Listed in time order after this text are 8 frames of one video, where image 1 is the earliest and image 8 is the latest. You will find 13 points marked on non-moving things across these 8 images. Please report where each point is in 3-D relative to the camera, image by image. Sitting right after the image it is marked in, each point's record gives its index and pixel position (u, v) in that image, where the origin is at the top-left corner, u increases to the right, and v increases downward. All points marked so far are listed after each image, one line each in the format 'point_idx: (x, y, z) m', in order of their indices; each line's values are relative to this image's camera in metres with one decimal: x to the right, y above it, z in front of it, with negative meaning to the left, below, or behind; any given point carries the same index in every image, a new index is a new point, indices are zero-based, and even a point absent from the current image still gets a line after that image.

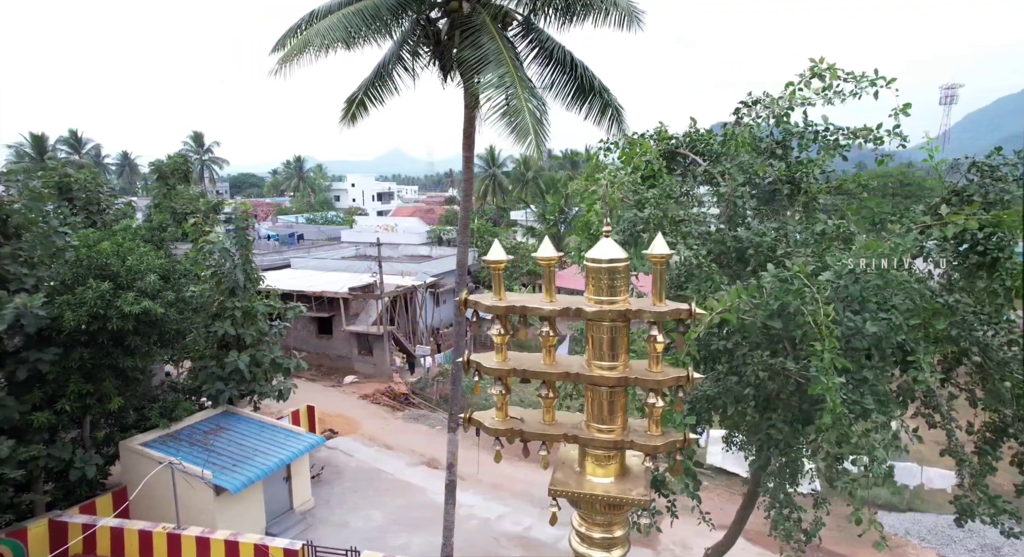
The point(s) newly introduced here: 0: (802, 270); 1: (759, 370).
0: (+1.5, 0.0, +3.2) m
1: (+1.5, -0.5, +3.5) m
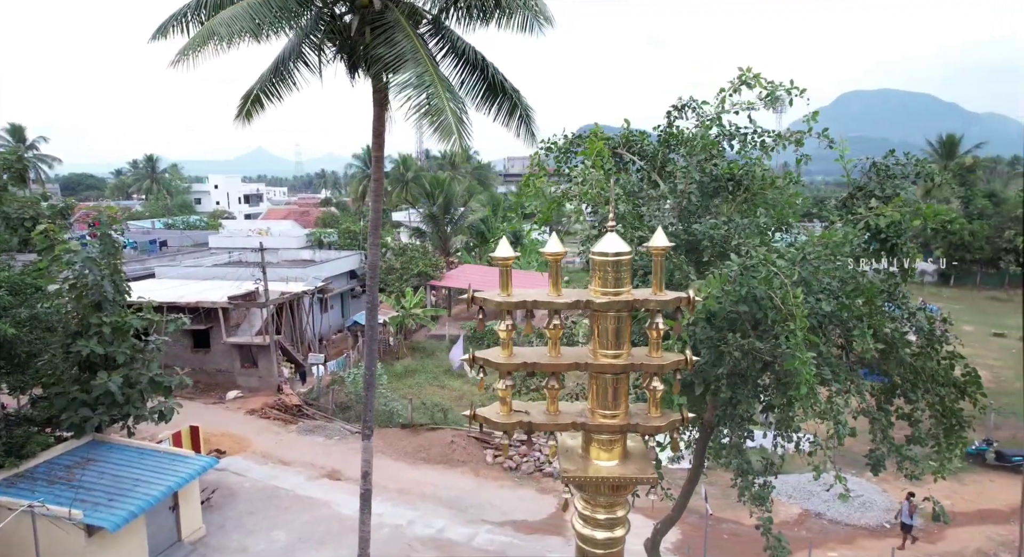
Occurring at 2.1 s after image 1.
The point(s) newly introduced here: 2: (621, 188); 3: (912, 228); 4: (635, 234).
0: (+1.5, +0.1, +3.6) m
1: (+1.4, -0.4, +3.8) m
2: (+0.8, +0.7, +4.8) m
3: (+2.8, +0.3, +4.5) m
4: (+0.9, +0.3, +4.5) m
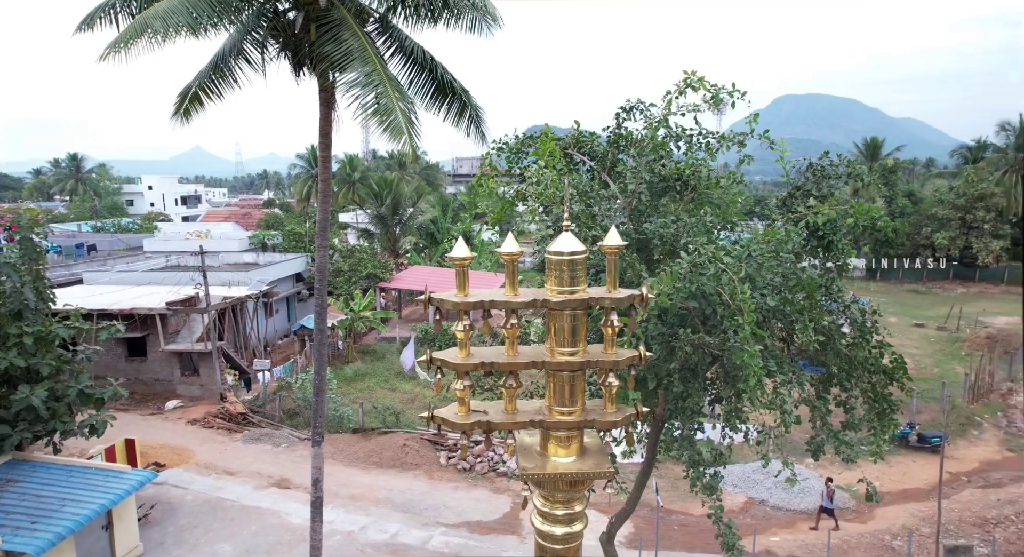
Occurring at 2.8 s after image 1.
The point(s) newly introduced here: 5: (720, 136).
0: (+1.2, +0.1, +3.7) m
1: (+1.1, -0.4, +4.0) m
2: (+0.5, +0.7, +4.8) m
3: (+2.5, +0.4, +4.7) m
4: (+0.6, +0.3, +4.6) m
5: (+1.6, +1.1, +4.9) m
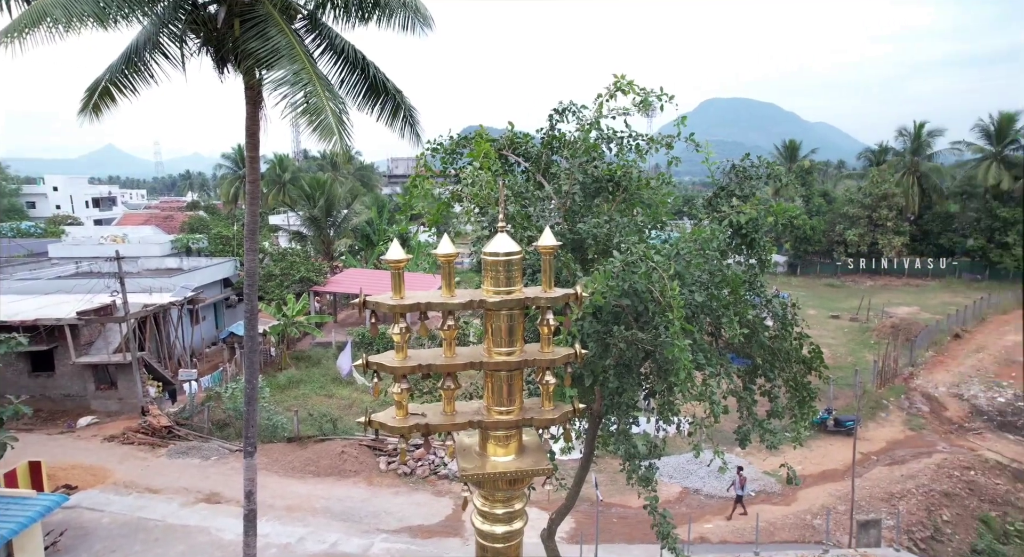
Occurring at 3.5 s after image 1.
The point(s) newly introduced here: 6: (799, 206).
0: (+0.8, +0.1, +3.8) m
1: (+0.7, -0.4, +4.1) m
2: (0.0, +0.7, +4.9) m
3: (+2.0, +0.4, +4.9) m
4: (+0.1, +0.3, +4.6) m
5: (+1.1, +1.1, +5.1) m
6: (+2.3, +0.6, +5.0) m
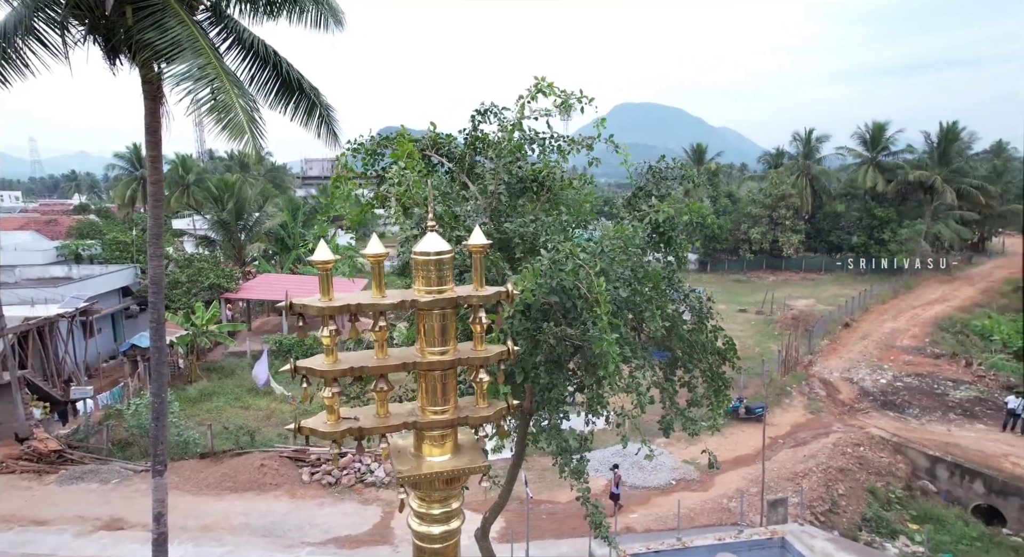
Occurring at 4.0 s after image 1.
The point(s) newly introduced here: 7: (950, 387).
0: (+0.4, +0.2, +3.9) m
1: (+0.3, -0.4, +4.1) m
2: (-0.6, +0.7, +4.9) m
3: (+1.4, +0.5, +5.2) m
4: (-0.4, +0.3, +4.6) m
5: (+0.5, +1.1, +5.2) m
6: (+1.7, +0.6, +5.3) m
7: (+11.5, -2.8, +16.3) m
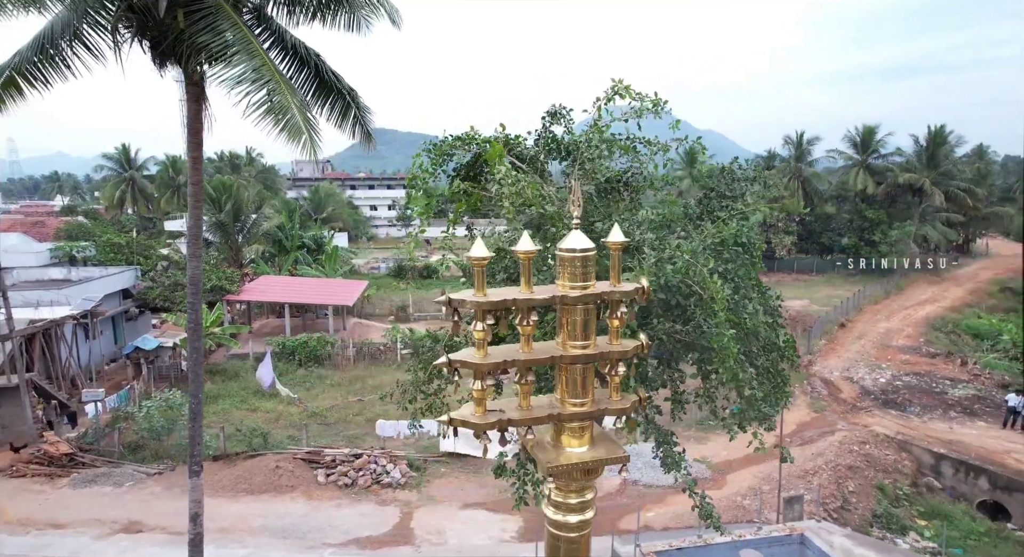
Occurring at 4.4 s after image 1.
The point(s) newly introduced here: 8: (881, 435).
0: (+1.1, +0.2, +4.1) m
1: (+0.9, -0.4, +4.3) m
2: (0.0, +0.7, +5.0) m
3: (+2.0, +0.5, +5.3) m
4: (+0.2, +0.3, +4.7) m
5: (+1.1, +1.2, +5.3) m
6: (+2.3, +0.6, +5.5) m
7: (+11.6, -2.8, +16.9) m
8: (+8.3, -3.5, +14.3) m
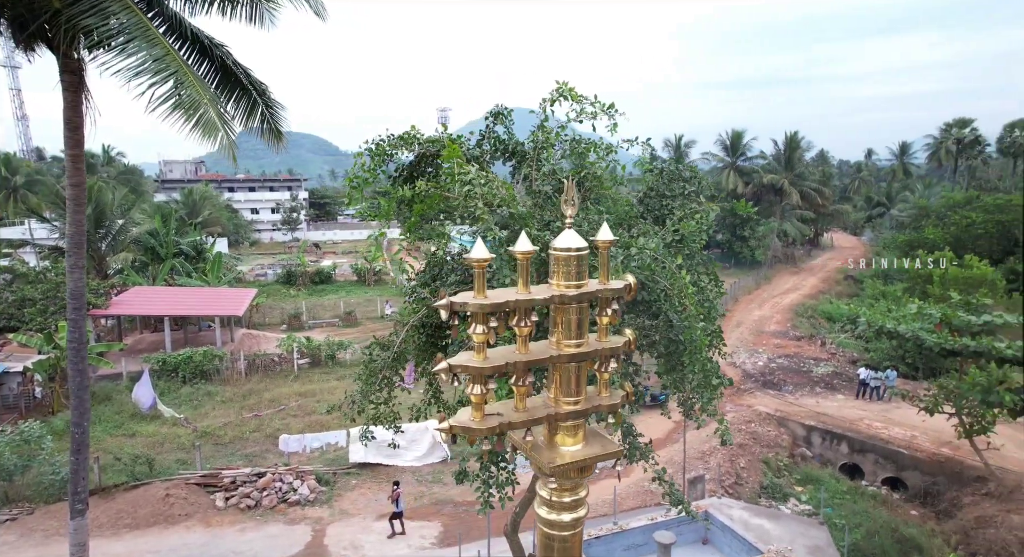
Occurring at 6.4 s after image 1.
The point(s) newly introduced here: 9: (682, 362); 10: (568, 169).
0: (+0.9, +0.2, +4.2) m
1: (+0.7, -0.4, +4.4) m
2: (-0.3, +0.7, +4.9) m
3: (+1.5, +0.5, +5.6) m
4: (-0.1, +0.3, +4.7) m
5: (+0.6, +1.2, +5.5) m
6: (+1.8, +0.7, +5.8) m
7: (+8.9, -2.5, +18.8) m
8: (+6.1, -3.3, +15.6) m
9: (+1.2, -0.6, +4.5) m
10: (+0.3, +0.9, +5.3) m
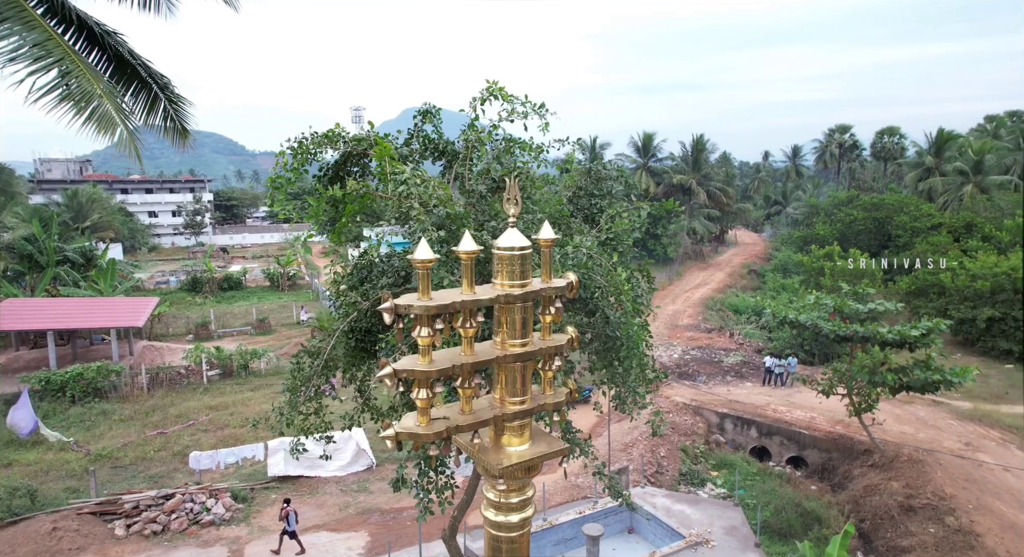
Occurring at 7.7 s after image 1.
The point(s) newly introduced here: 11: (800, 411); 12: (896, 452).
0: (+0.4, +0.2, +4.2) m
1: (+0.3, -0.4, +4.4) m
2: (-0.8, +0.7, +4.8) m
3: (+0.9, +0.5, +5.8) m
4: (-0.6, +0.3, +4.6) m
5: (0.0, +1.2, +5.5) m
6: (+1.1, +0.7, +6.0) m
7: (+6.5, -2.4, +19.8) m
8: (+4.3, -3.2, +16.2) m
9: (+0.8, -0.6, +4.6) m
10: (-0.2, +0.9, +5.2) m
11: (+7.2, -3.3, +15.8) m
12: (+7.9, -3.6, +13.0) m
